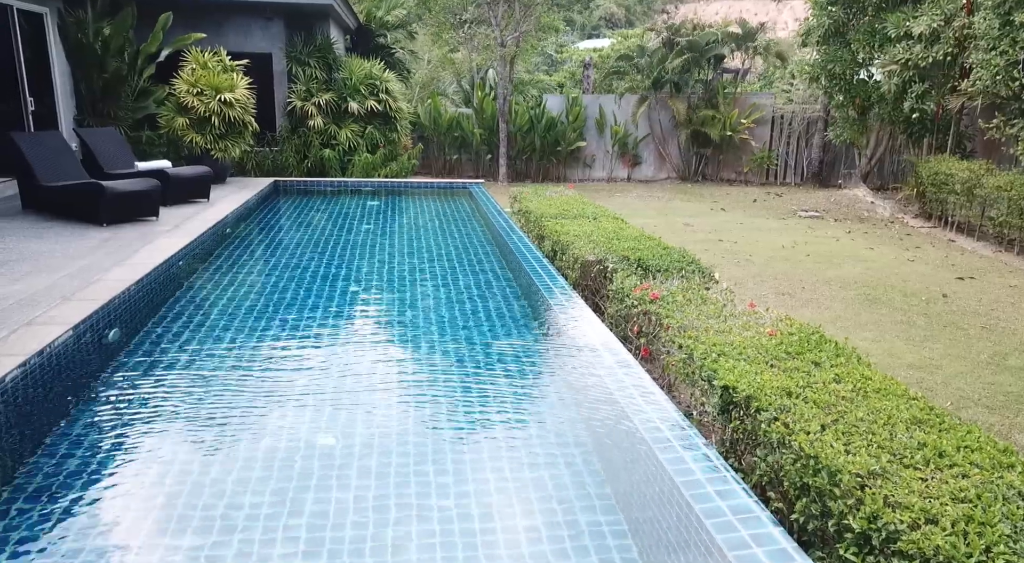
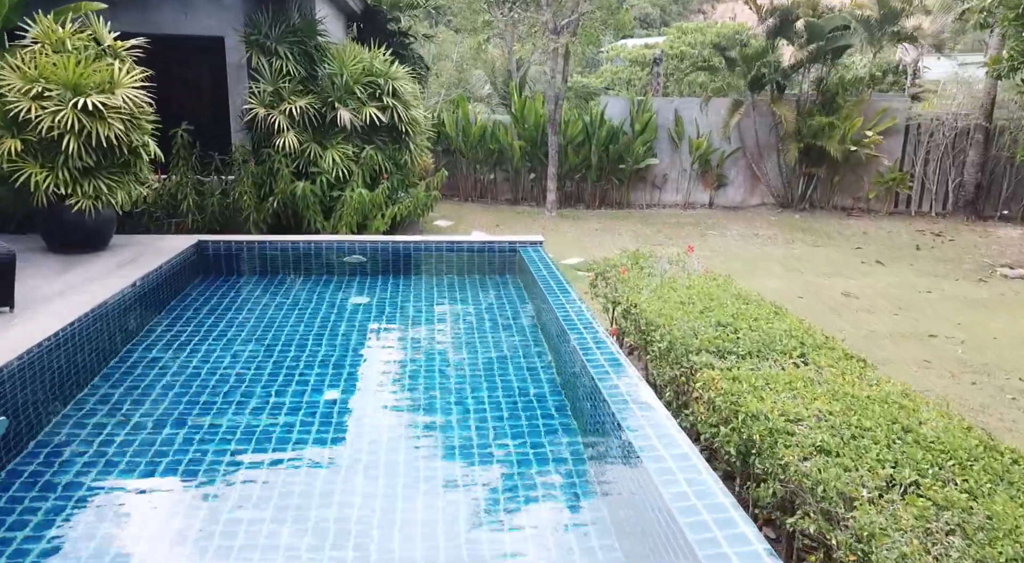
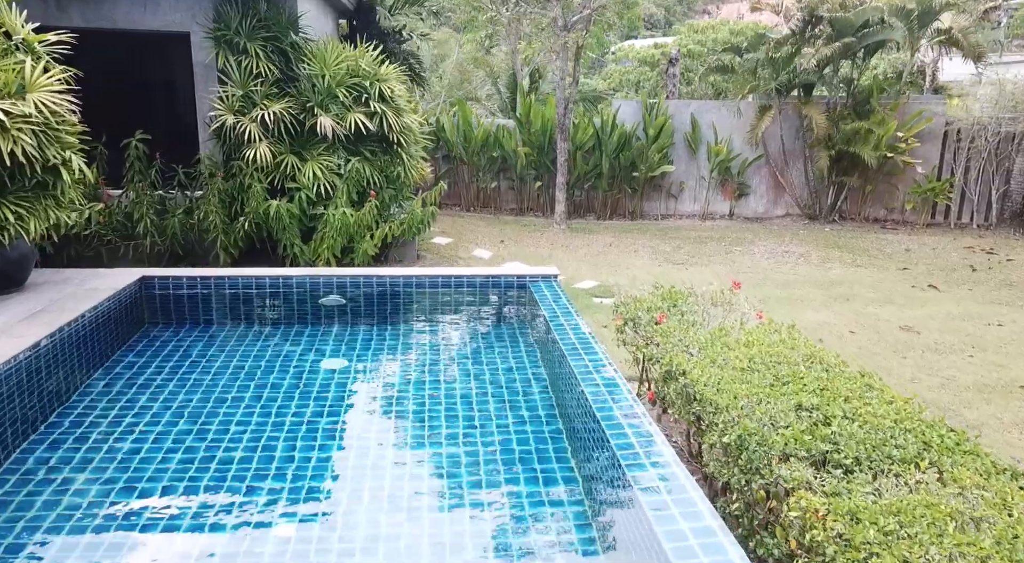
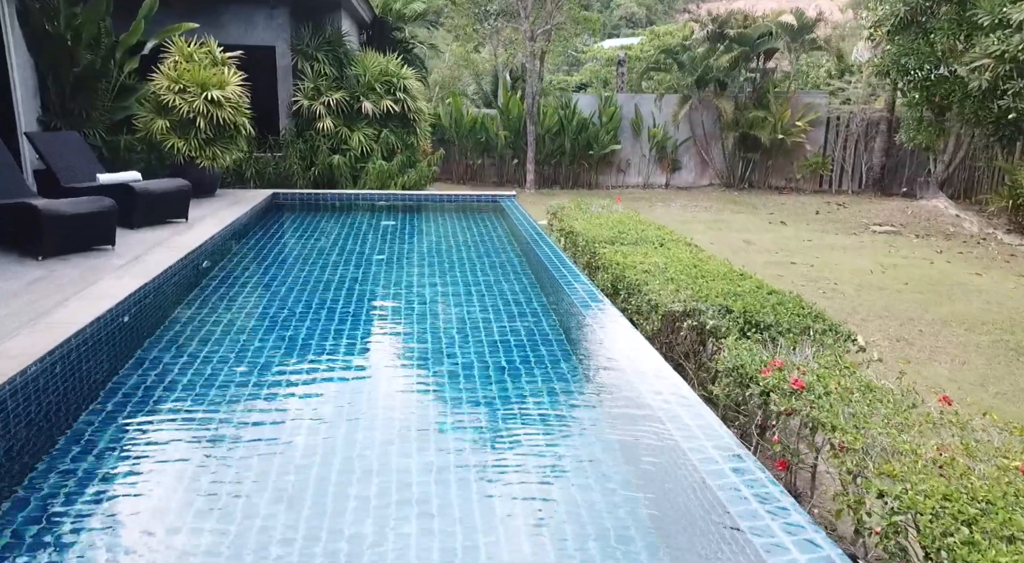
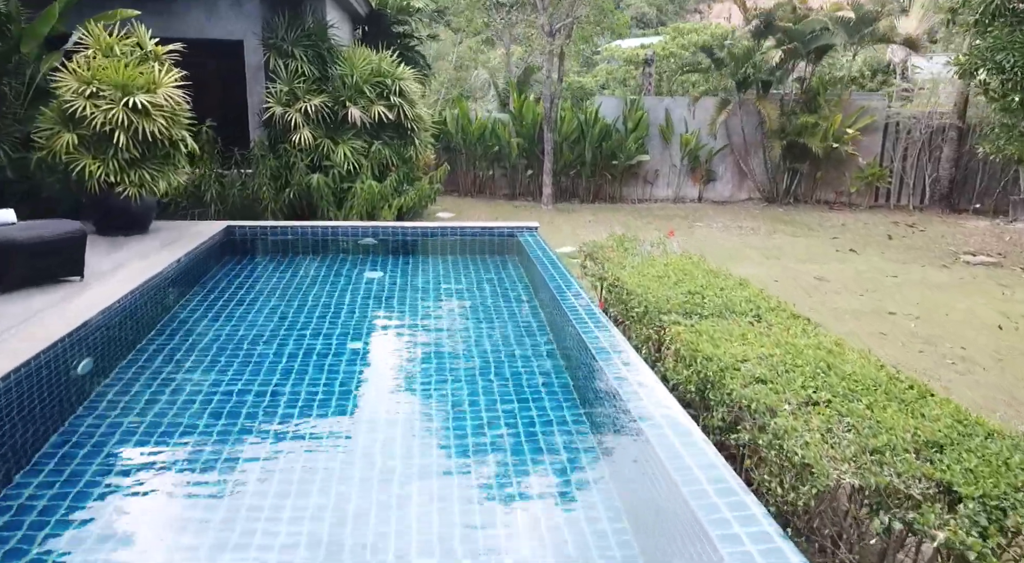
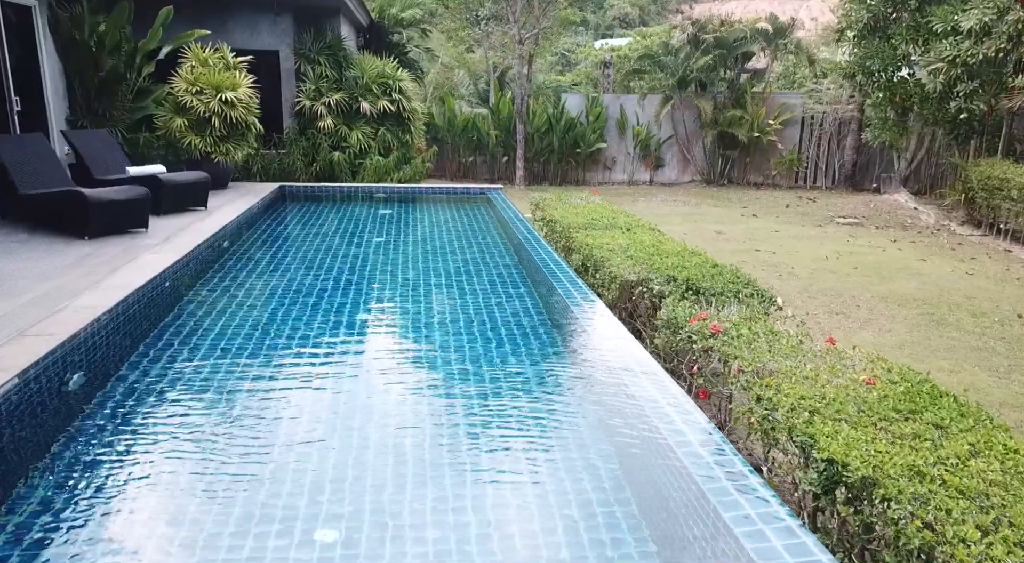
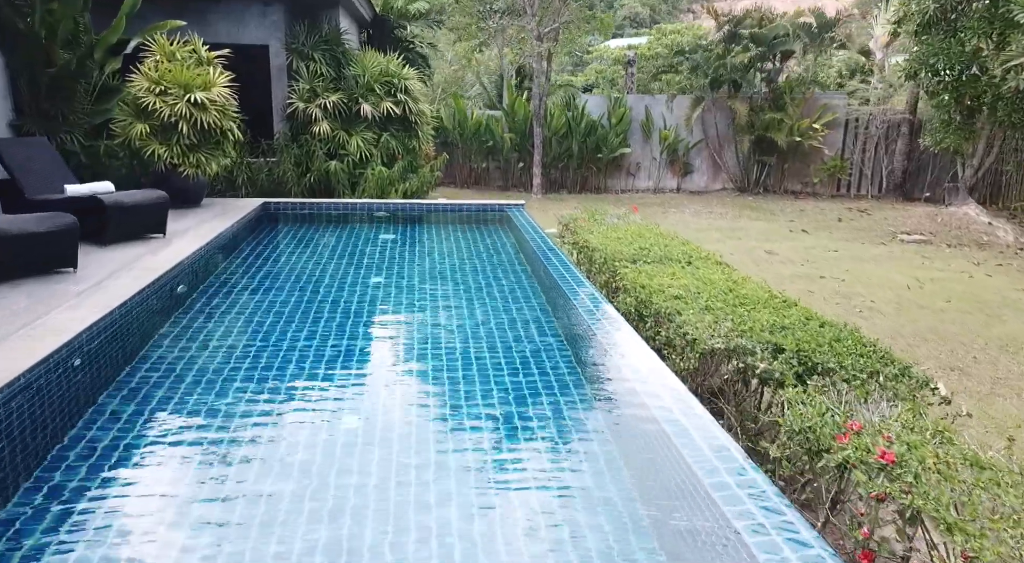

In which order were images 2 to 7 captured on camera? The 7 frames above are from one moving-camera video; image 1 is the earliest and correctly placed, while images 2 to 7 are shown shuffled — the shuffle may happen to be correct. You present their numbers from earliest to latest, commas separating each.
6, 4, 7, 5, 2, 3
